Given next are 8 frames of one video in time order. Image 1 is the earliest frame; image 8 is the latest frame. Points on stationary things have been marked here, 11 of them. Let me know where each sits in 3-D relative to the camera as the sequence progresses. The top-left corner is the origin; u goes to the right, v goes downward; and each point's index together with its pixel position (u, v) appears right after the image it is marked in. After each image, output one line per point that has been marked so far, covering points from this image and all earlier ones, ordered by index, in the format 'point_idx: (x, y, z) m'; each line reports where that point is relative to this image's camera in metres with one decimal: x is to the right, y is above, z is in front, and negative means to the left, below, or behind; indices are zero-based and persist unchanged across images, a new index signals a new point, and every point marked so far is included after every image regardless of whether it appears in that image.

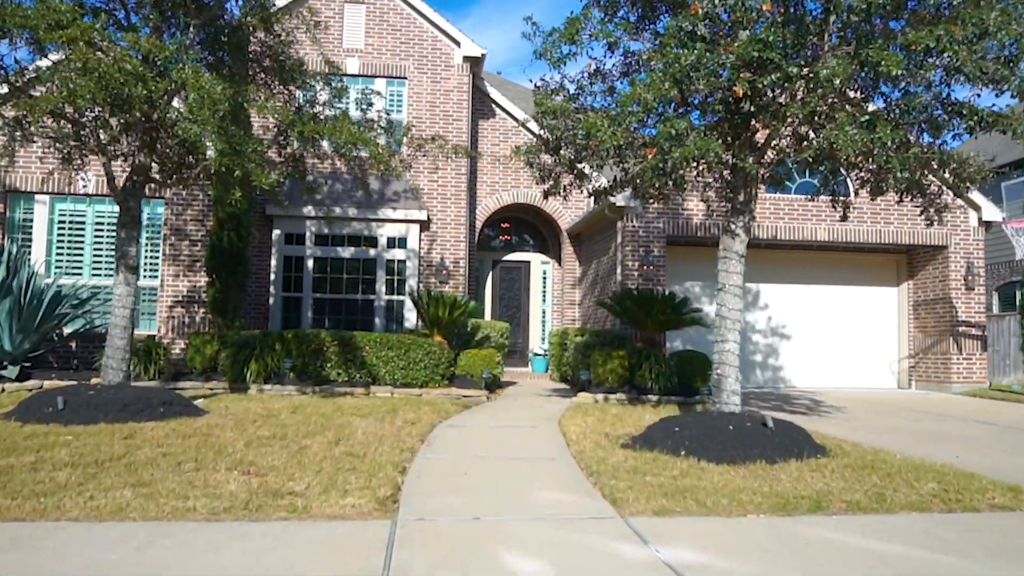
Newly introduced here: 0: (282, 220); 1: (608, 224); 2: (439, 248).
0: (-4.8, +1.4, +16.7) m
1: (+2.0, +1.3, +16.3) m
2: (-1.6, +0.9, +17.3) m
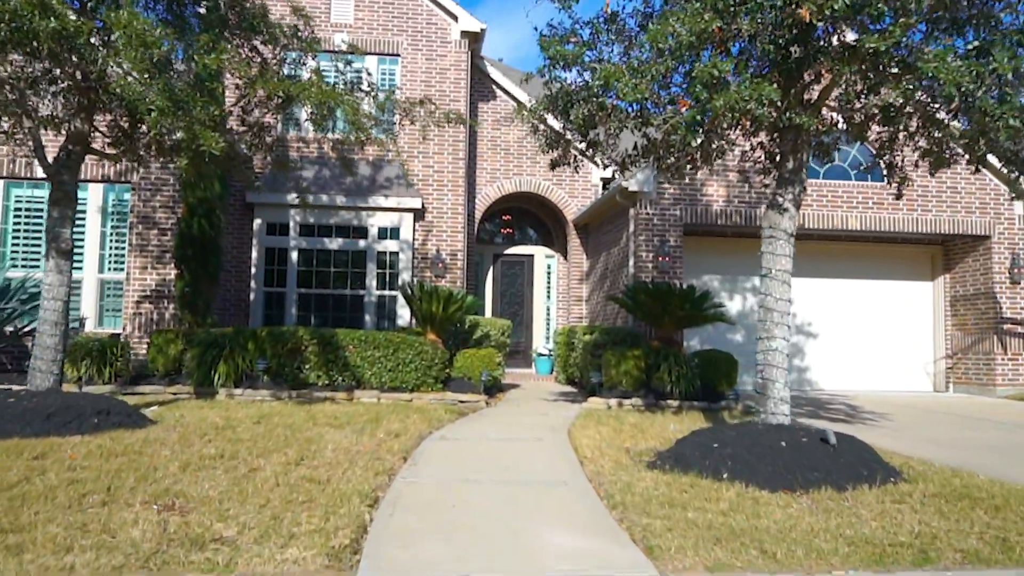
0: (-4.8, +1.5, +15.3) m
1: (+2.0, +1.4, +14.9) m
2: (-1.6, +1.0, +16.0) m
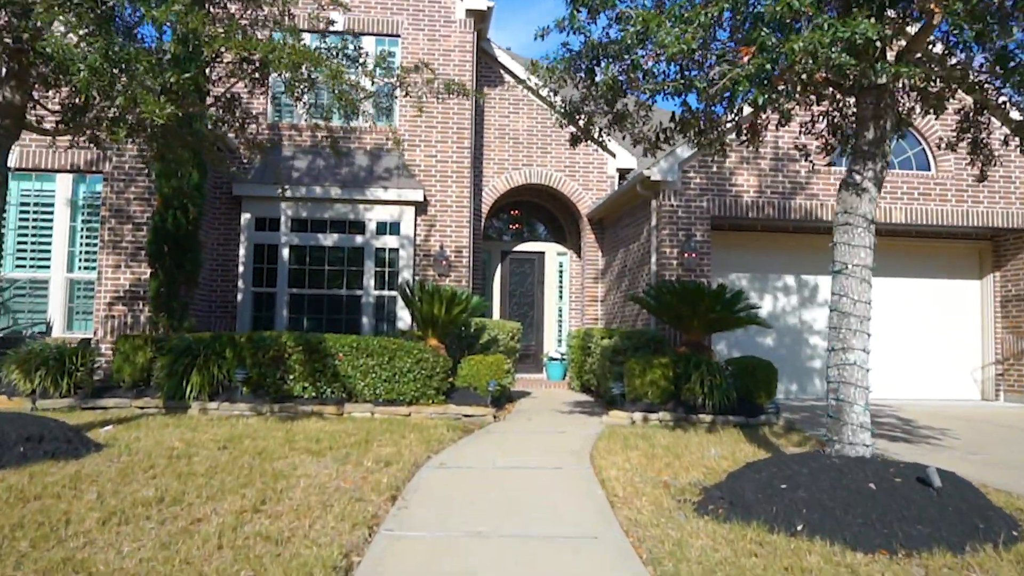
0: (-4.6, +1.5, +14.1) m
1: (+2.2, +1.4, +13.7) m
2: (-1.4, +1.0, +14.7) m
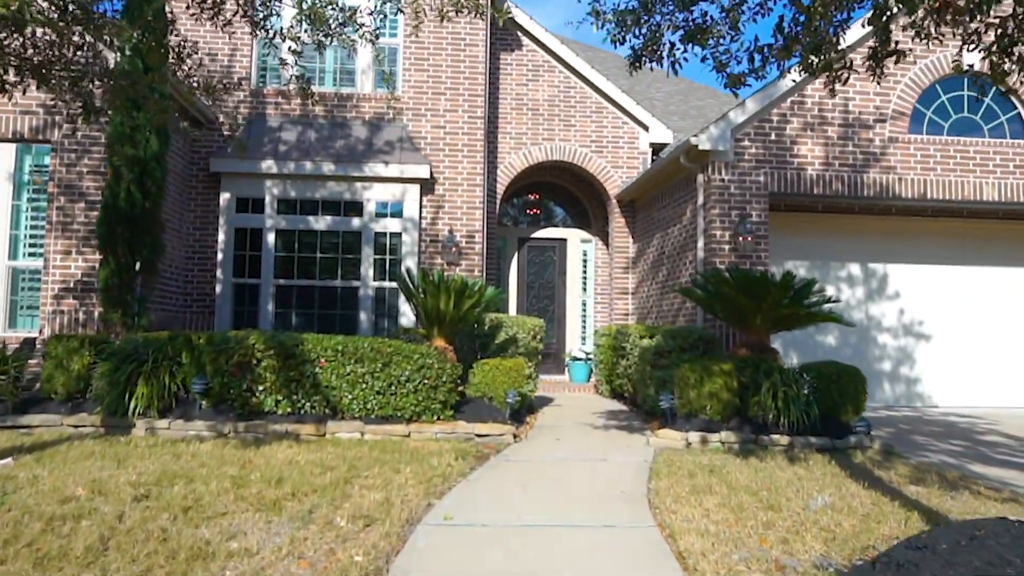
0: (-4.3, +1.7, +12.3) m
1: (+2.5, +1.6, +11.7) m
2: (-1.1, +1.1, +12.8) m
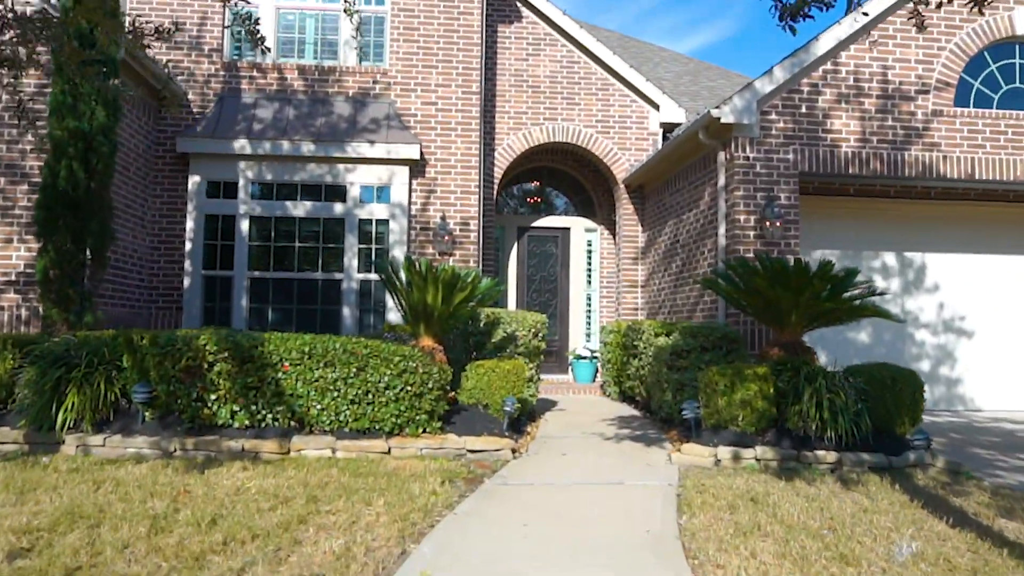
0: (-4.3, +1.8, +11.1) m
1: (+2.5, +1.7, +10.5) m
2: (-1.1, +1.3, +11.7) m
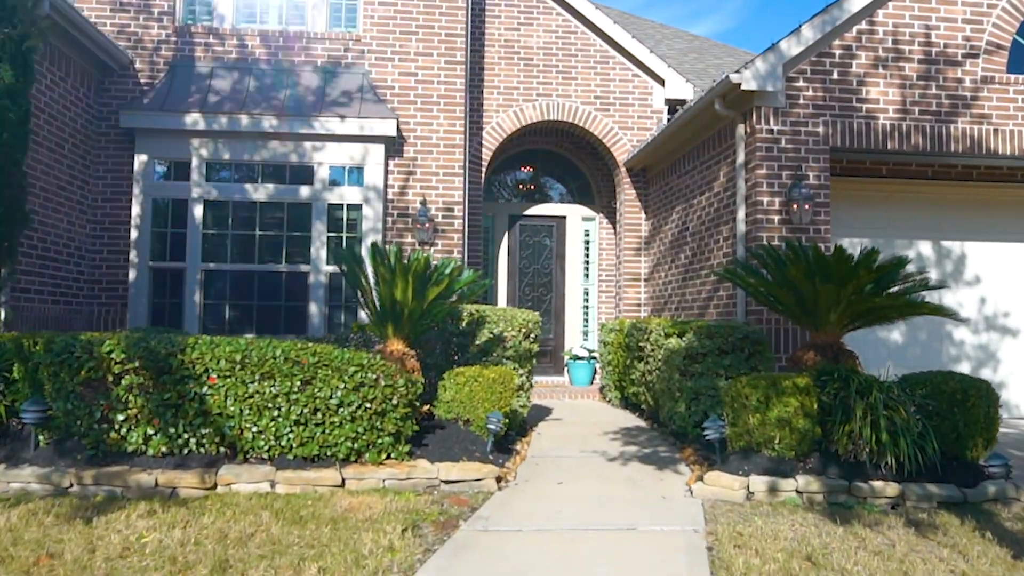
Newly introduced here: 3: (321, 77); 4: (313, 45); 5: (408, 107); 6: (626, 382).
0: (-4.4, +1.8, +9.8) m
1: (+2.3, +1.8, +9.3) m
2: (-1.2, +1.3, +10.4) m
3: (-2.5, +2.8, +10.4) m
4: (-2.6, +3.2, +10.5) m
5: (-1.4, +2.4, +10.4) m
6: (+1.4, -1.2, +9.6) m
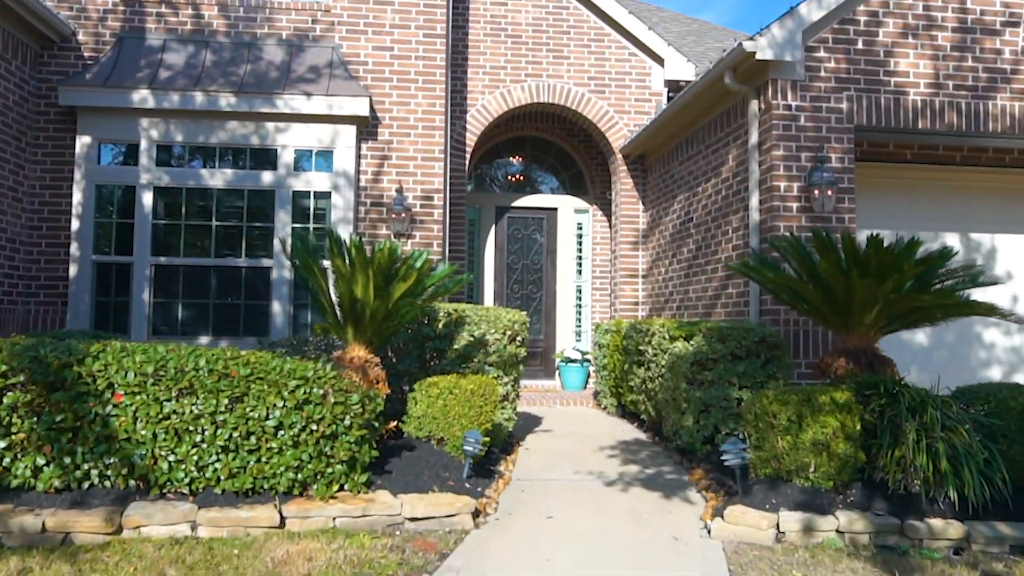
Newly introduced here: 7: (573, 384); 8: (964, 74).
0: (-4.6, +1.9, +8.8) m
1: (+2.2, +1.8, +8.3) m
2: (-1.4, +1.4, +9.4) m
3: (-2.7, +2.8, +9.4) m
4: (-2.8, +3.2, +9.5) m
5: (-1.5, +2.4, +9.5) m
6: (+1.2, -1.1, +8.7) m
7: (+0.9, -1.3, +11.2) m
8: (+4.3, +2.0, +7.5) m
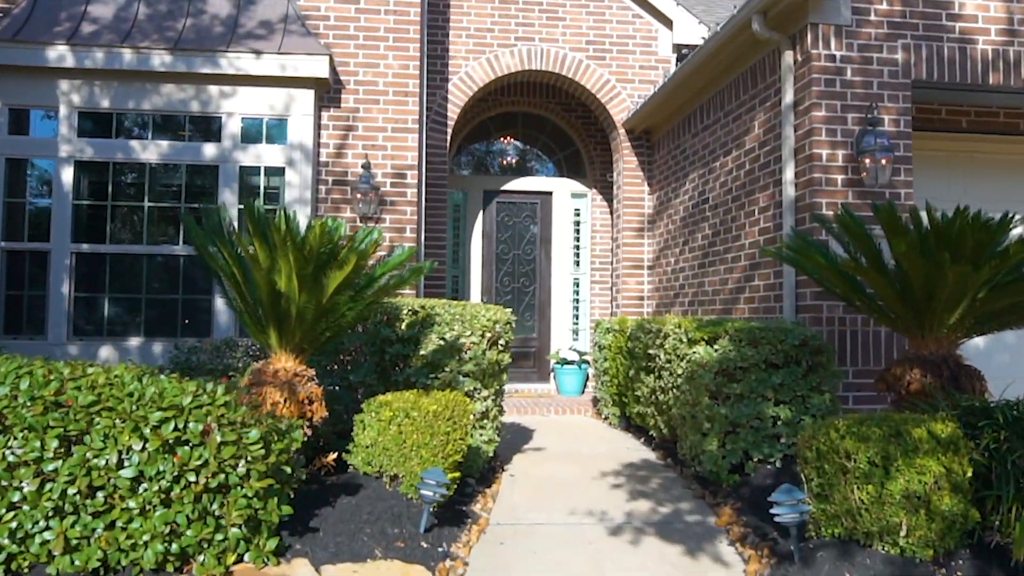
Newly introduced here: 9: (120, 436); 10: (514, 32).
0: (-4.7, +1.9, +7.4) m
1: (+2.0, +1.9, +7.0) m
2: (-1.5, +1.5, +8.1) m
3: (-2.8, +2.9, +8.0) m
4: (-2.9, +3.3, +8.1) m
5: (-1.7, +2.5, +8.1) m
6: (+1.1, -1.0, +7.4) m
7: (+0.7, -1.3, +9.9) m
8: (+4.1, +2.1, +6.2) m
9: (-1.4, -0.5, +2.9) m
10: (0.0, +3.1, +9.7) m
